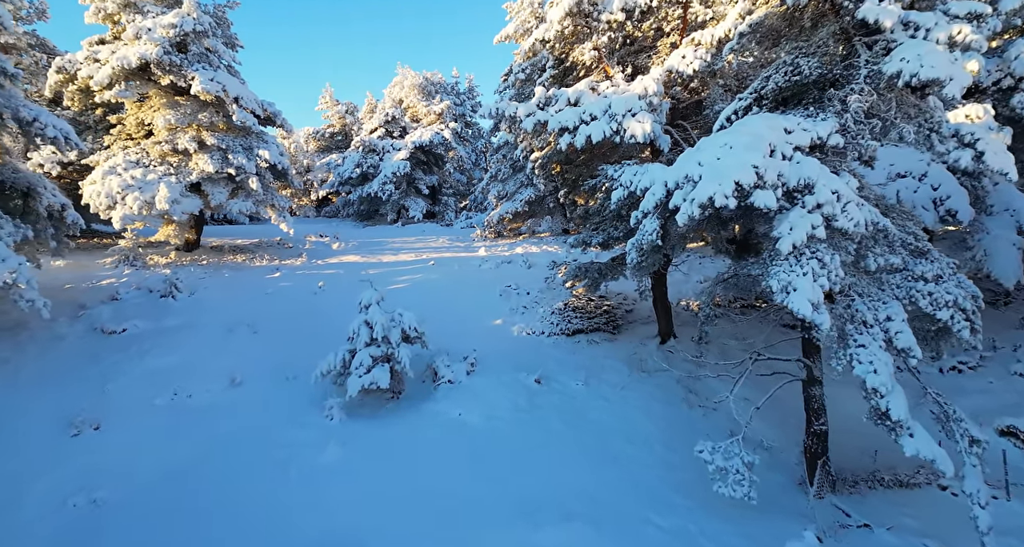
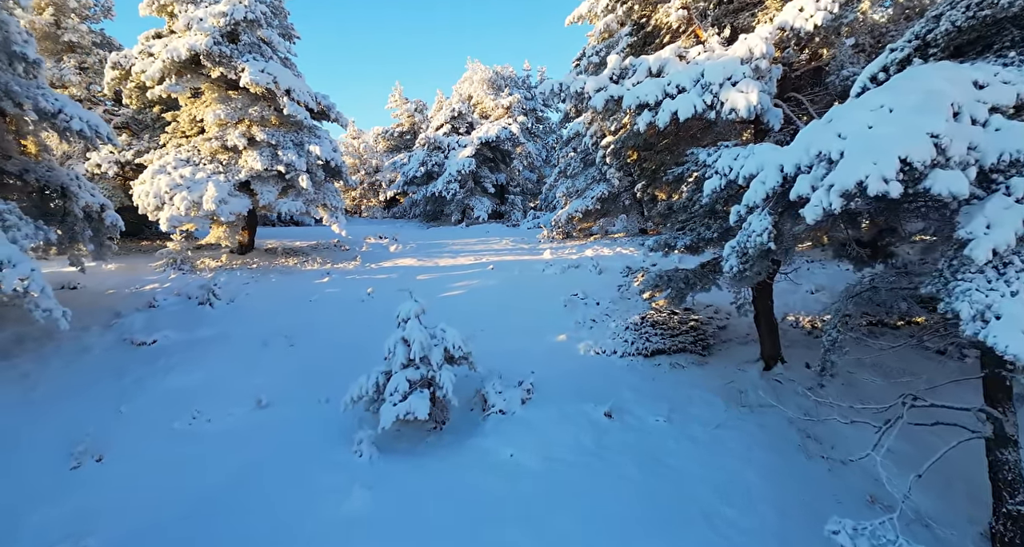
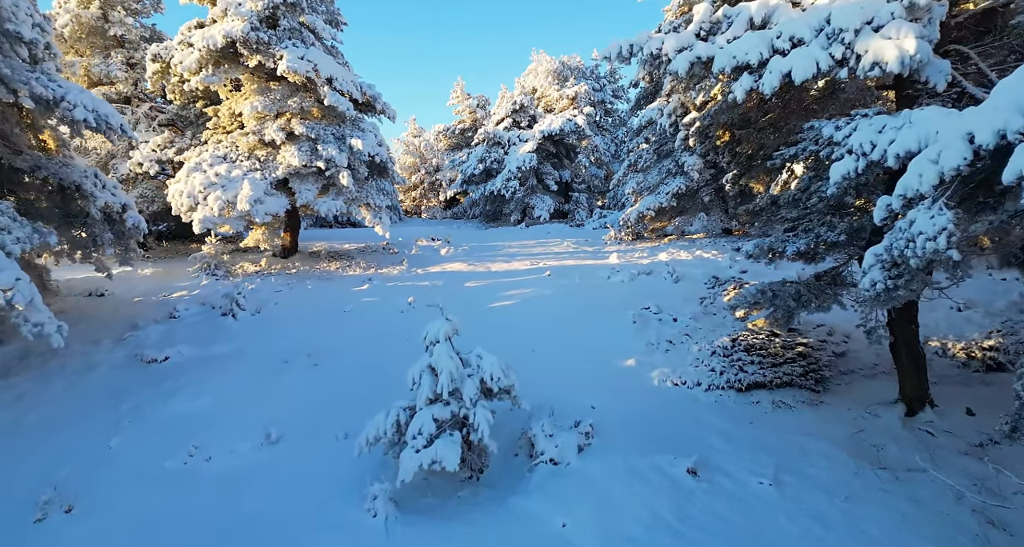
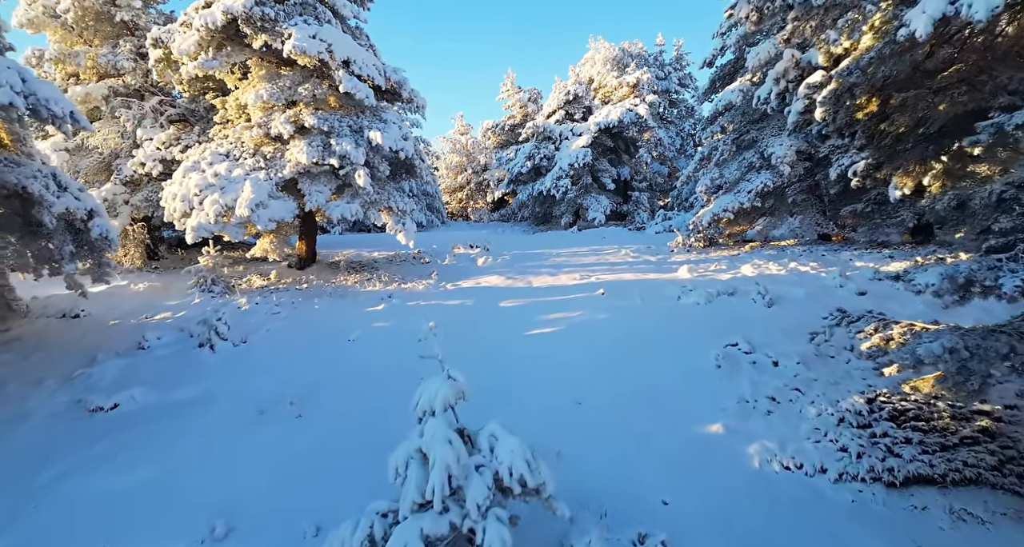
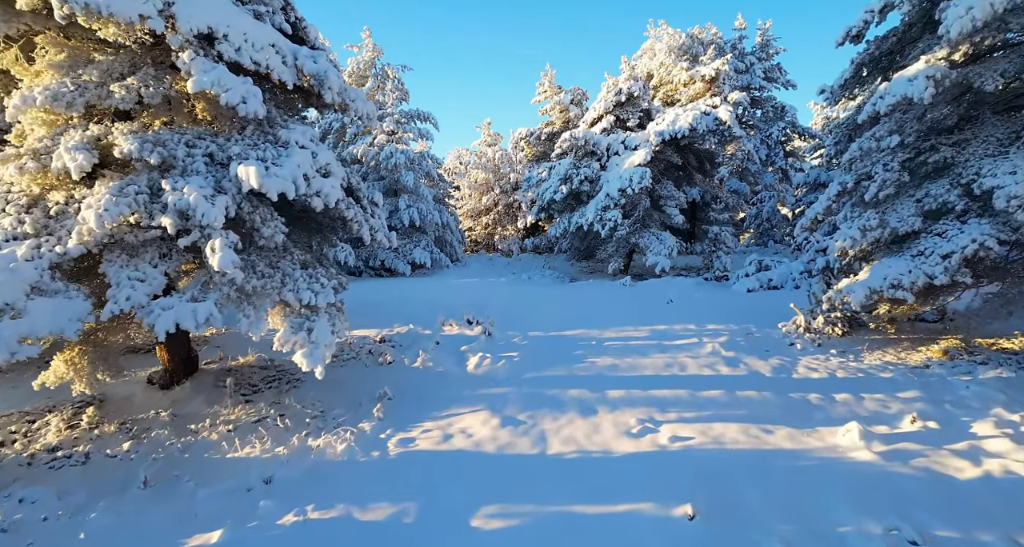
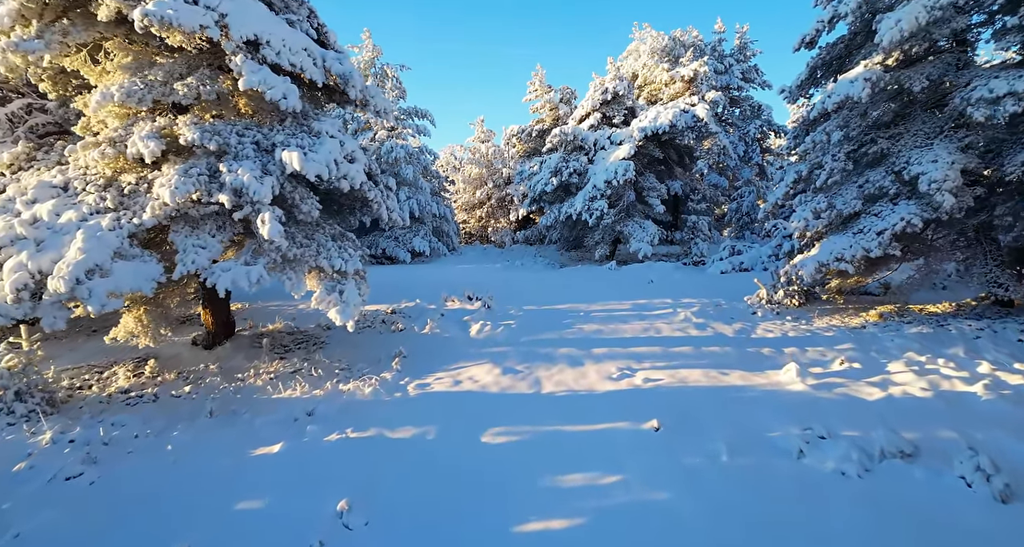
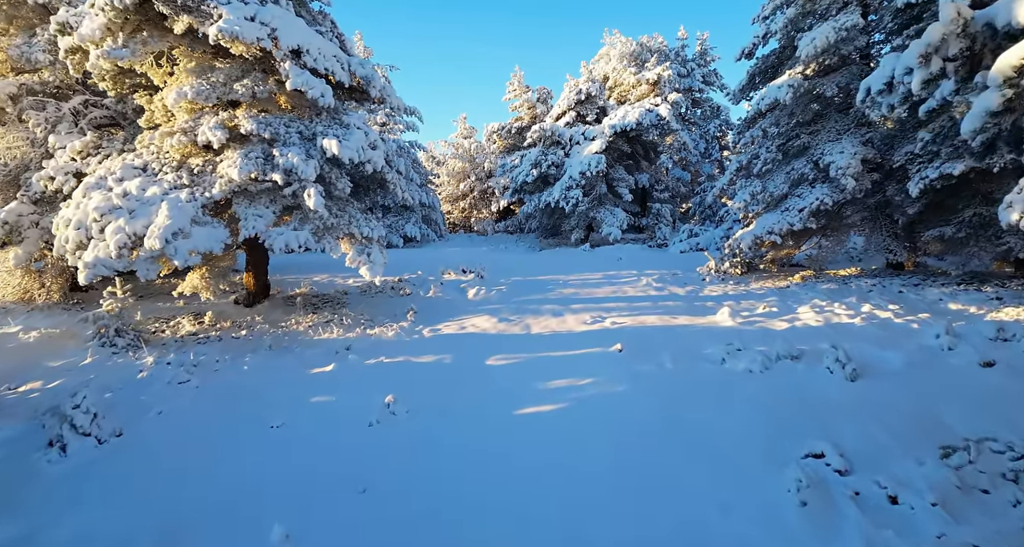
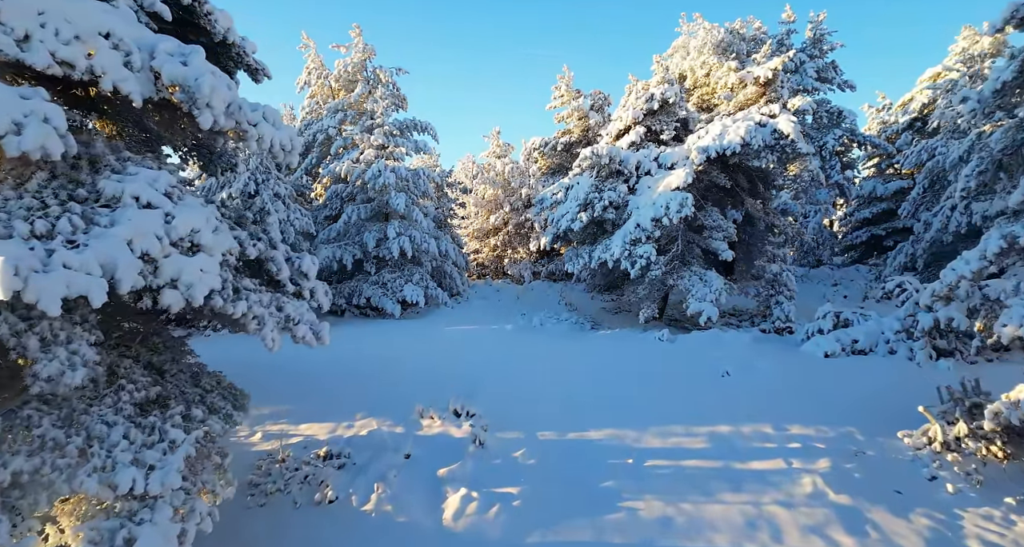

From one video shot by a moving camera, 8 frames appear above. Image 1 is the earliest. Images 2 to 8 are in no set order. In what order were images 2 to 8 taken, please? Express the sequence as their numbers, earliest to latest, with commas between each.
2, 3, 4, 7, 6, 5, 8
